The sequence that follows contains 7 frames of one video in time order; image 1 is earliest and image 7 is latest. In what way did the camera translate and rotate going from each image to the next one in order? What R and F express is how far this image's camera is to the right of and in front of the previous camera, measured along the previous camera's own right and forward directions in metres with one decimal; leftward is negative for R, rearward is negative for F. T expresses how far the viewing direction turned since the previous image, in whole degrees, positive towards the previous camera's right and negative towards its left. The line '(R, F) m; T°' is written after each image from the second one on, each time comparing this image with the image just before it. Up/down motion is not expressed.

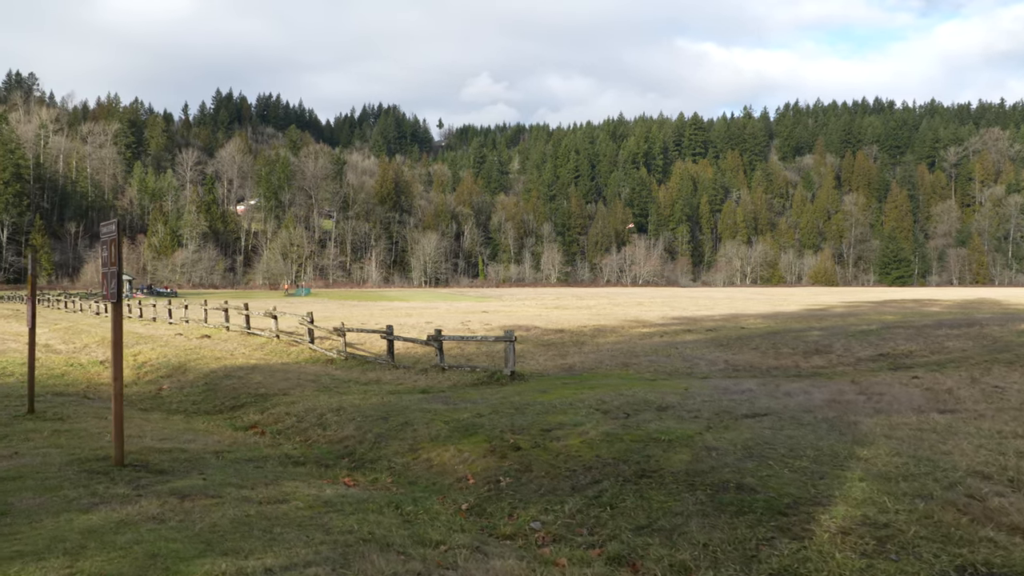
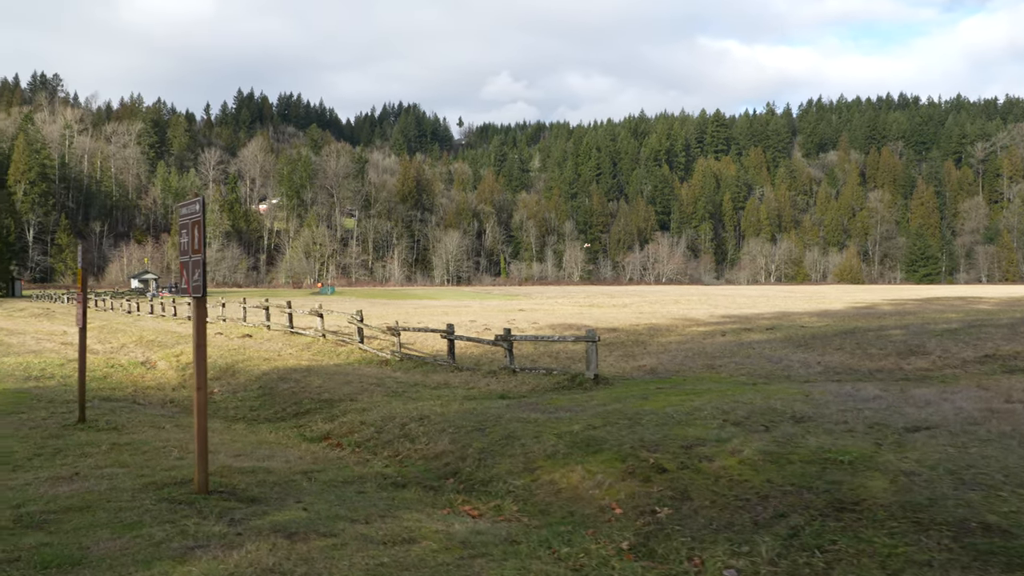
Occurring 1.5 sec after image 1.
(-1.5, +1.4) m; -1°
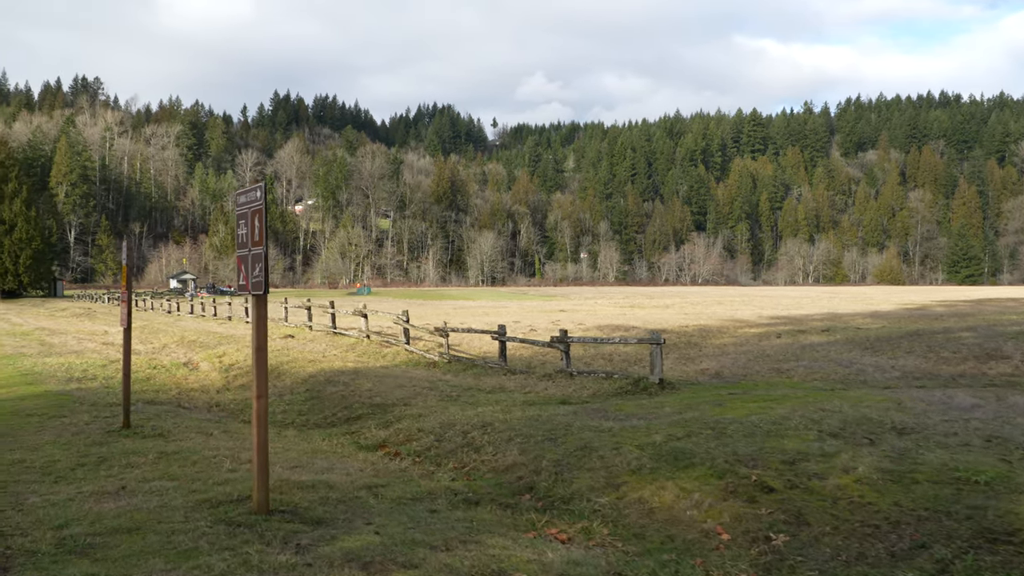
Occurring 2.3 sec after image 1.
(-0.6, +0.8) m; -3°
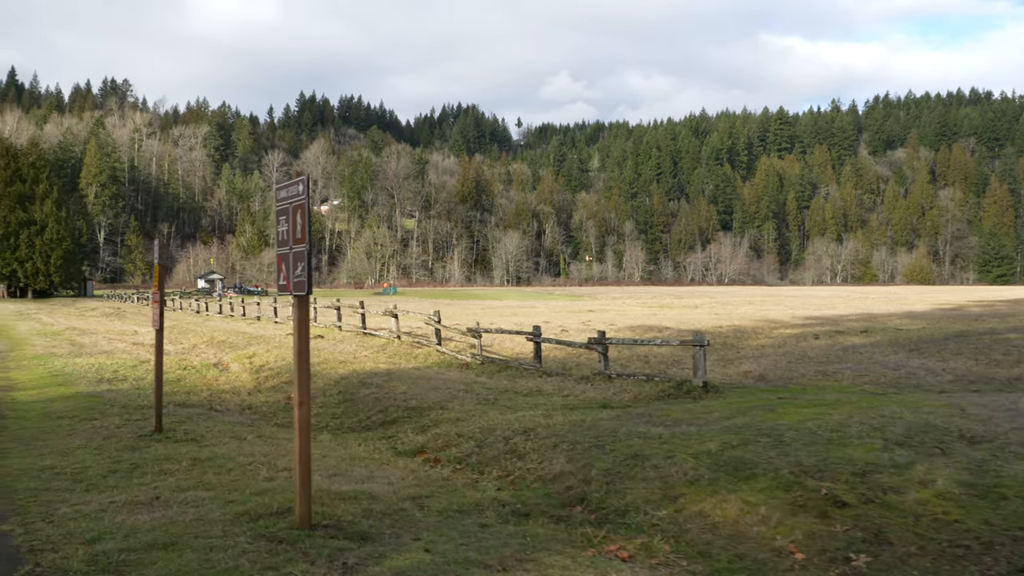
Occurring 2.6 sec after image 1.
(-0.3, +0.4) m; -2°
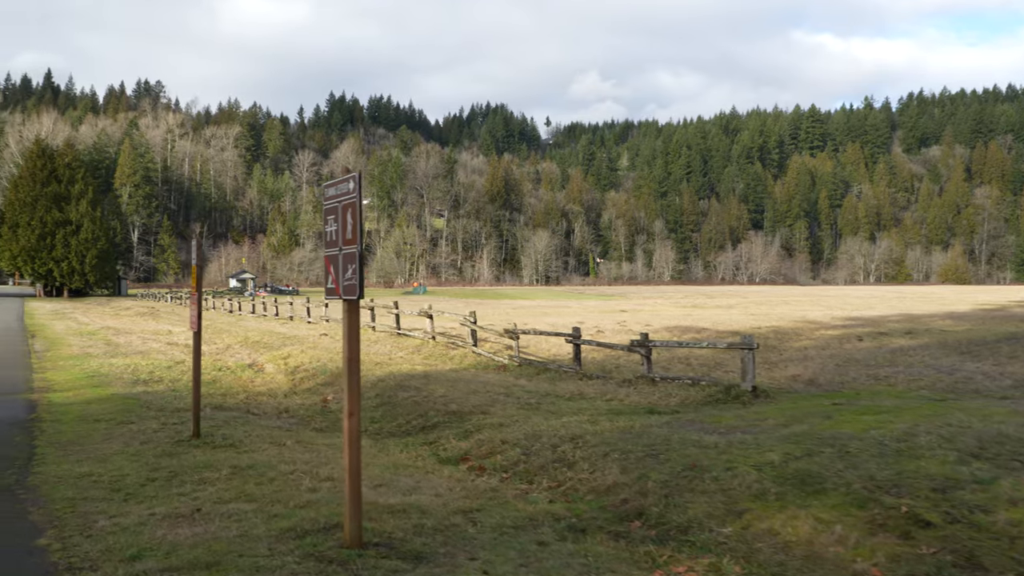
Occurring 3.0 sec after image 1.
(-0.3, +0.3) m; -2°
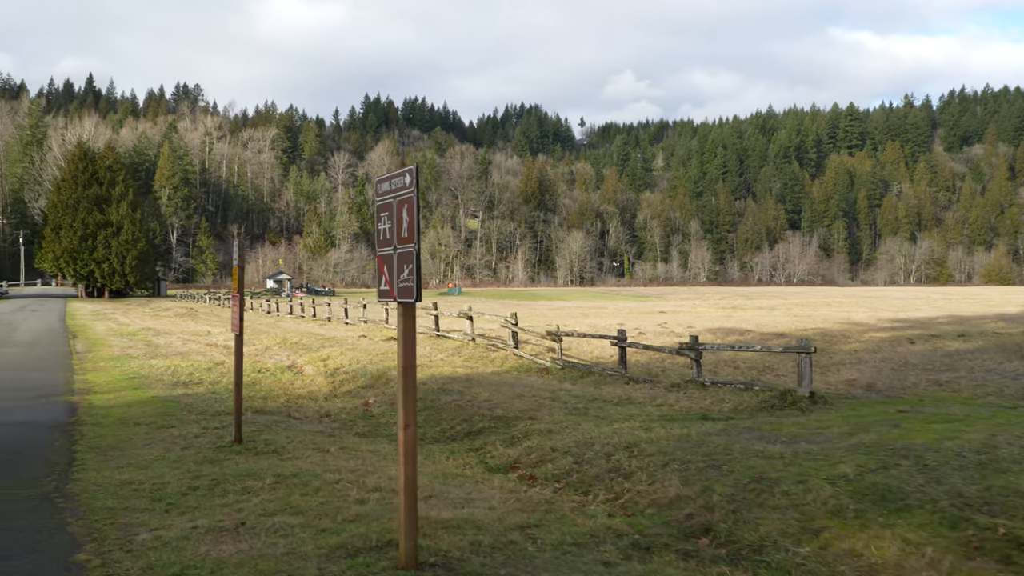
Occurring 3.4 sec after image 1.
(-0.2, +0.3) m; -3°
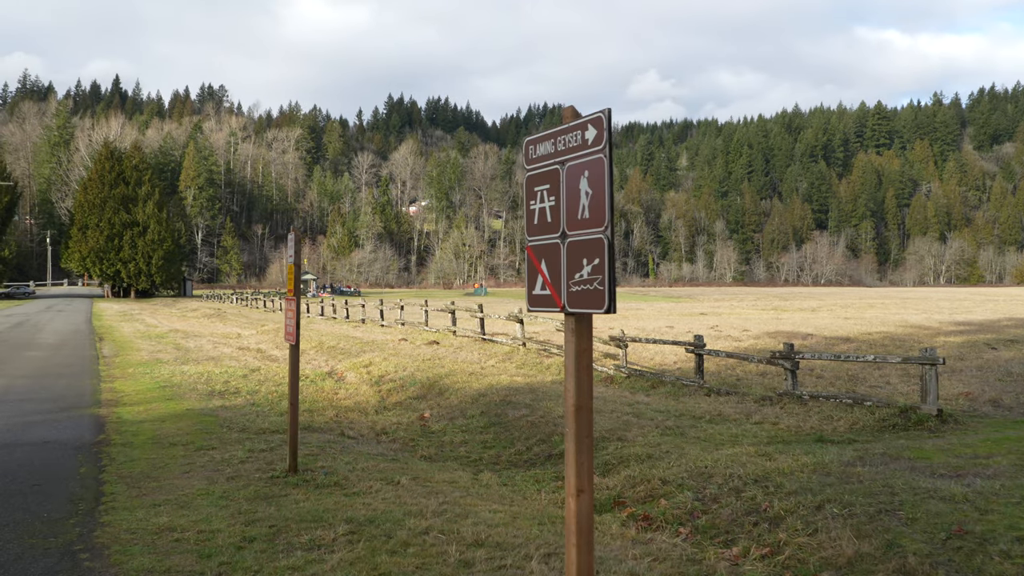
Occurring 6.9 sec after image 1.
(-1.0, +1.4) m; -2°
